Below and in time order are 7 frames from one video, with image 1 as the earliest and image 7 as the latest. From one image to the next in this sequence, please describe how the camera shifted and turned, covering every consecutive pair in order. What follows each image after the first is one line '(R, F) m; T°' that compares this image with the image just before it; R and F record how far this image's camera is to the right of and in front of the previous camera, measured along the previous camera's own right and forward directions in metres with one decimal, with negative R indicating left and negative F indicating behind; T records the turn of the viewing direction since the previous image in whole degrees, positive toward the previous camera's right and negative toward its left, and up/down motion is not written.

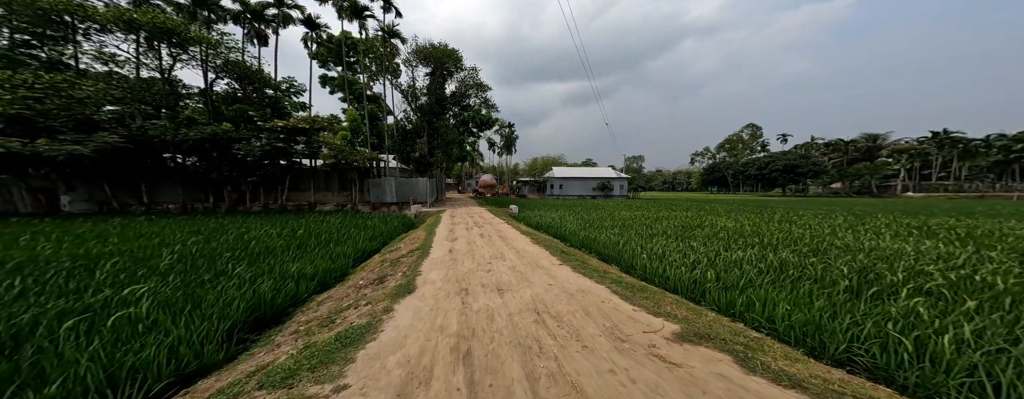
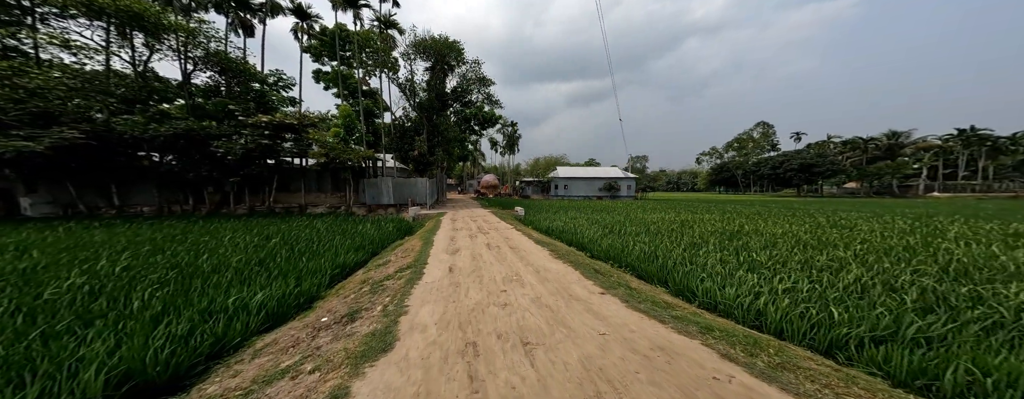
(-0.3, +1.3) m; 0°
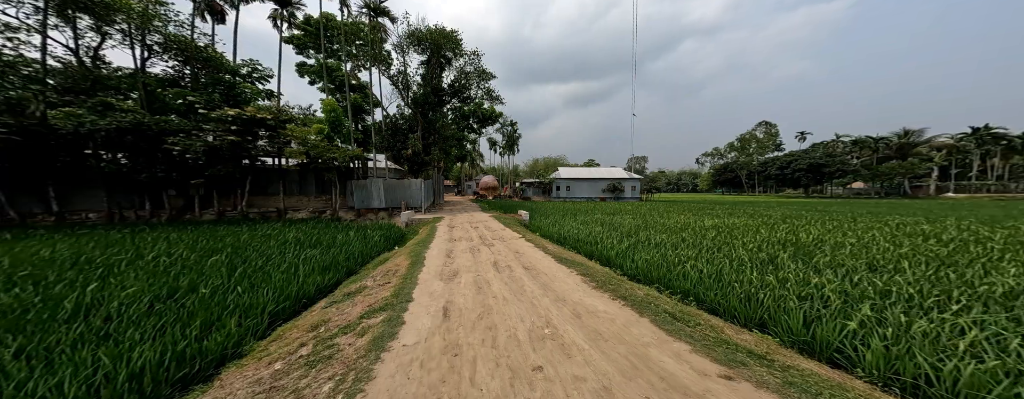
(-0.3, +1.6) m; +1°
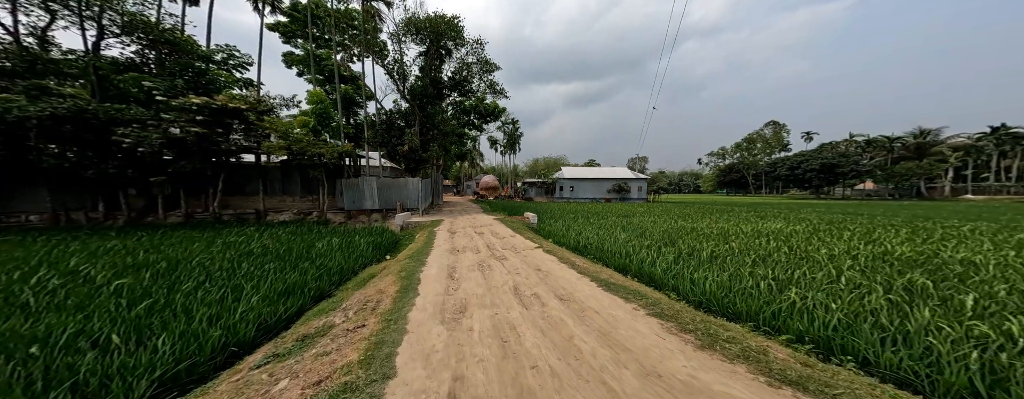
(-0.4, +1.5) m; 0°
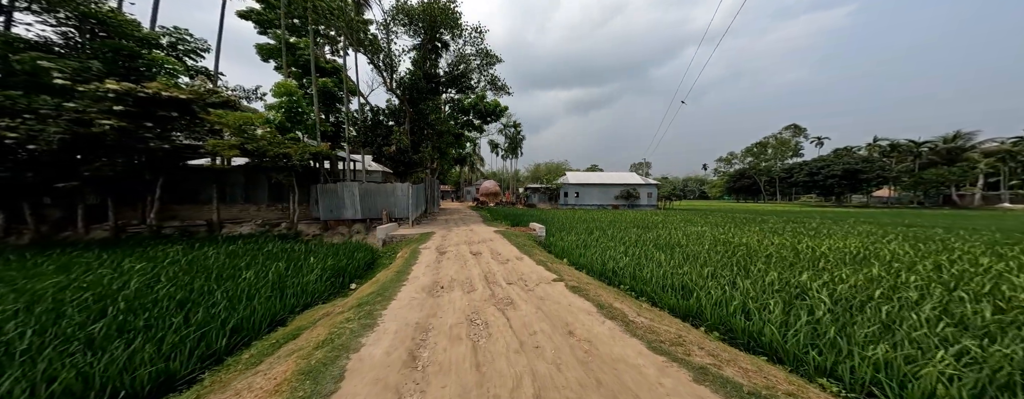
(-0.1, +2.1) m; 0°
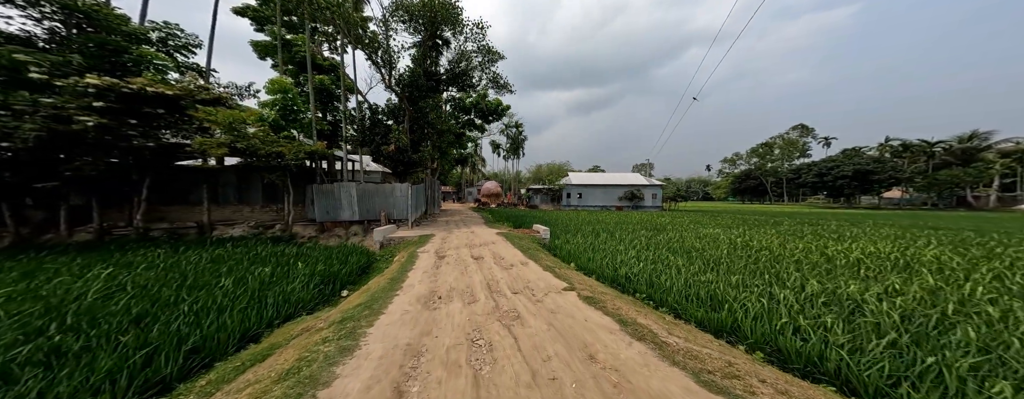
(-0.1, +0.5) m; 0°
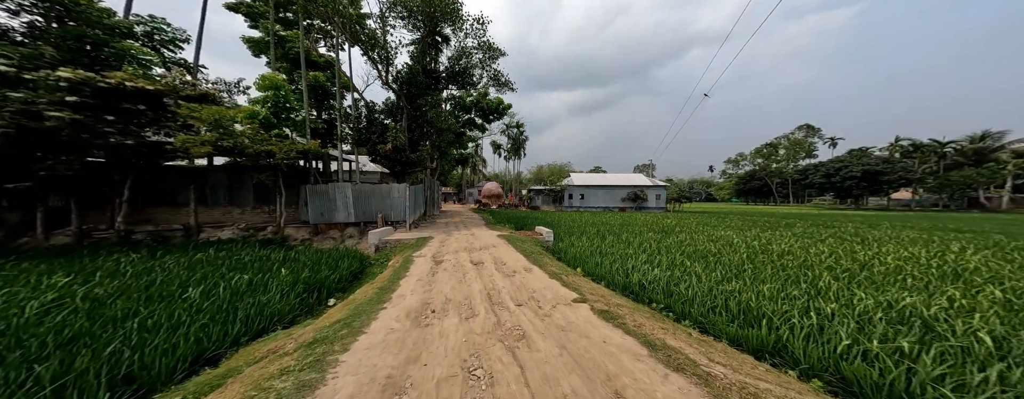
(0.0, +0.5) m; 0°
